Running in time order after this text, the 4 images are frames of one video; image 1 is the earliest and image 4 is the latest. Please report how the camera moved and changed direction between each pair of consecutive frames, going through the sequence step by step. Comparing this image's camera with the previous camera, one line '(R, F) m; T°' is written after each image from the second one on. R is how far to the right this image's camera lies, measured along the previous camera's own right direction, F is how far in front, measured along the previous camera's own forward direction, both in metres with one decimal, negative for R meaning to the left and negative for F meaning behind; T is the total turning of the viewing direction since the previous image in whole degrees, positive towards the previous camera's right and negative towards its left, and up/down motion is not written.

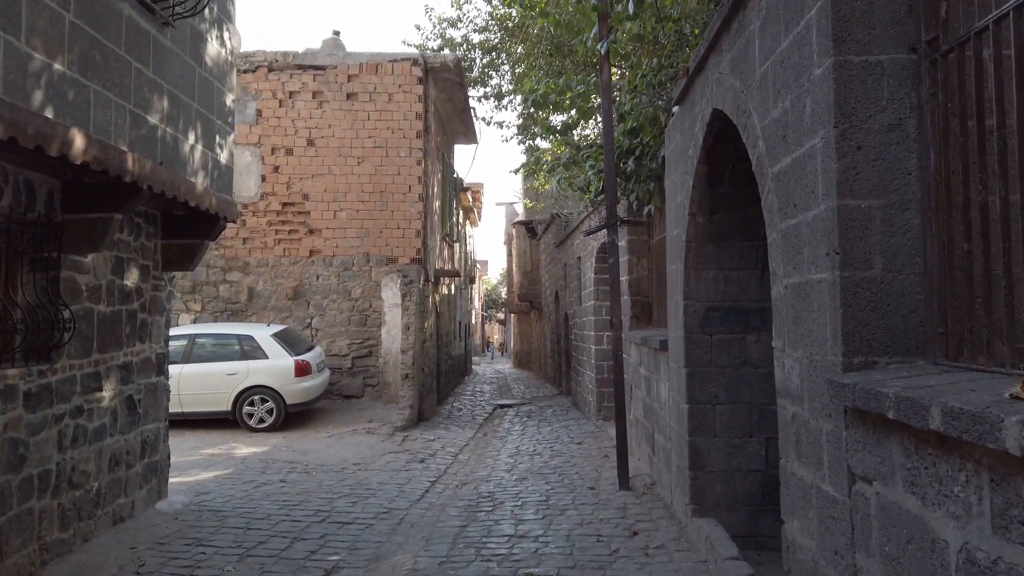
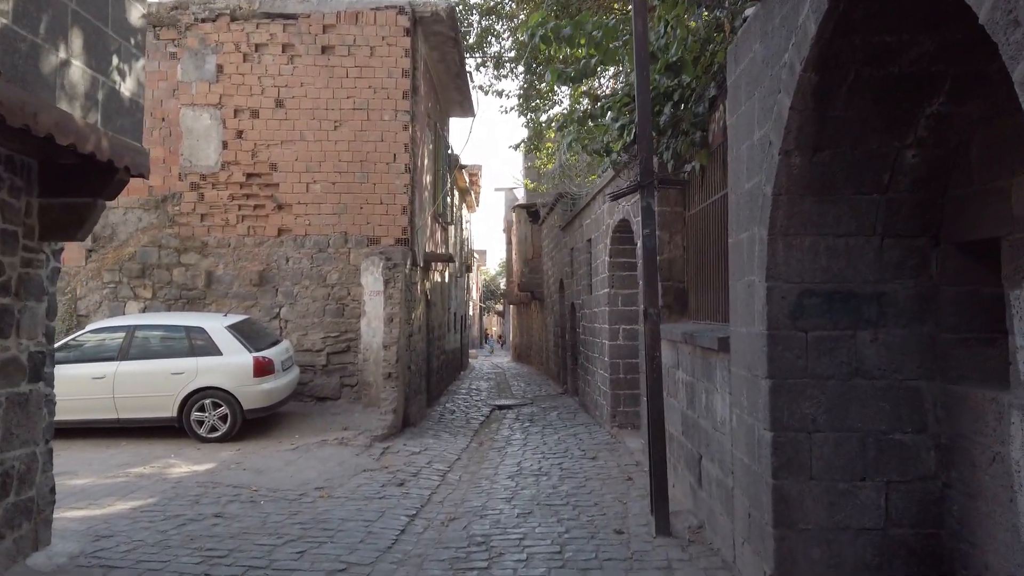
(0.0, +1.6) m; 0°
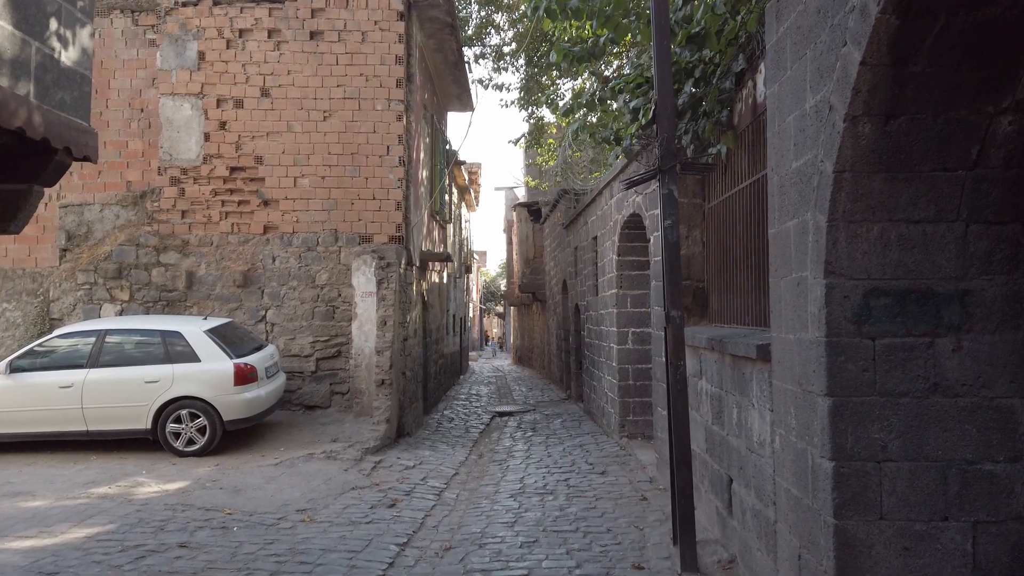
(0.0, +0.6) m; 0°
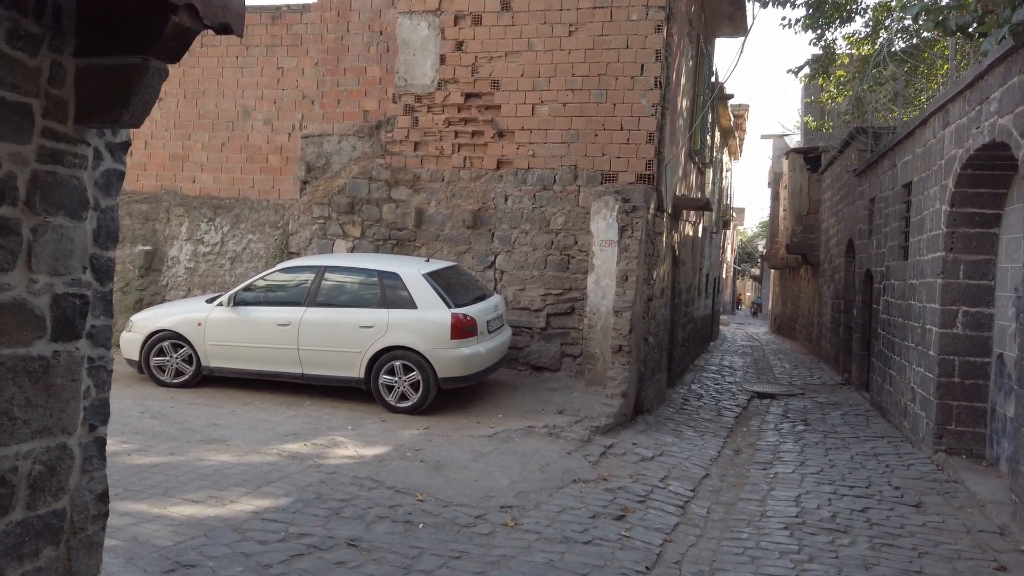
(-0.2, +1.6) m; -18°
